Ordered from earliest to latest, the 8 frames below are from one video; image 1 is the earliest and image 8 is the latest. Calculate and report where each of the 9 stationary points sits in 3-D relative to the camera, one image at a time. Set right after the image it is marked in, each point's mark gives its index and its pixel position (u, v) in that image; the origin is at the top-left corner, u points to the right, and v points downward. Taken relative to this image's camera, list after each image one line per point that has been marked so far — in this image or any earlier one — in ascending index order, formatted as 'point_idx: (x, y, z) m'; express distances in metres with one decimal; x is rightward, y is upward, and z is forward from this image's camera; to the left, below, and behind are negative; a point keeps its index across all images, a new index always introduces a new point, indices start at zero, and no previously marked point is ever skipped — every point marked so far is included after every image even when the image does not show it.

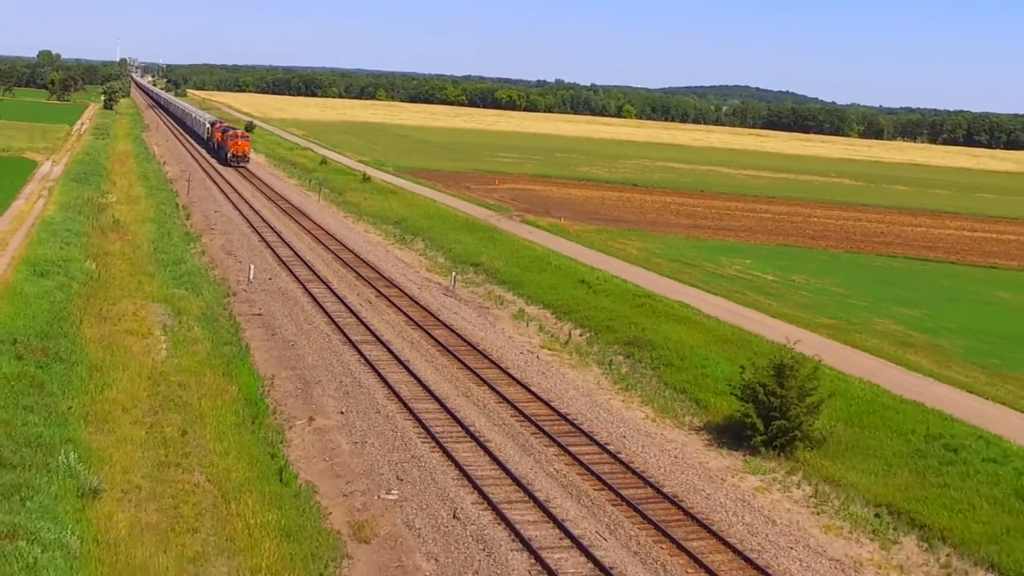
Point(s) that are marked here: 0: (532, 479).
0: (+0.4, -2.4, +15.6) m
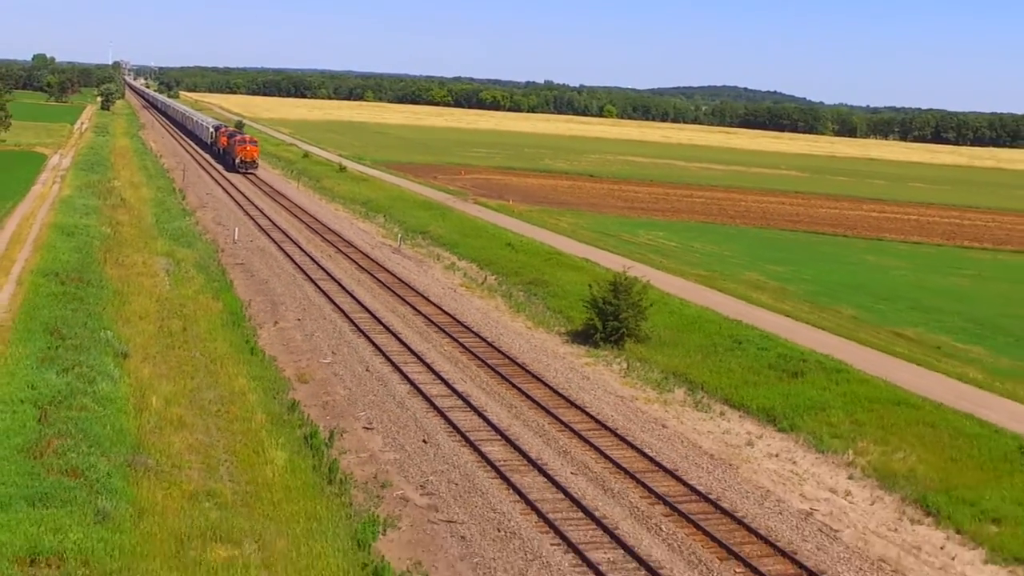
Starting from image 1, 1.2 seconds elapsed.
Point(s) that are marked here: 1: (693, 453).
0: (-1.4, -1.2, +22.5) m
1: (+2.6, -2.3, +17.7) m
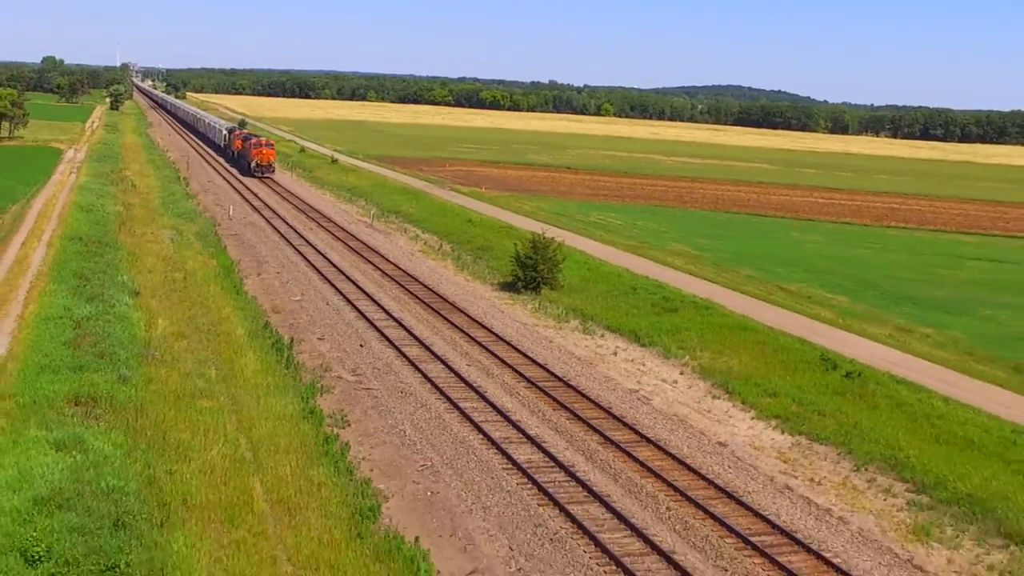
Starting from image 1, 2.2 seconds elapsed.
0: (-2.9, -0.2, +28.4) m
1: (+1.1, -1.3, +23.5) m
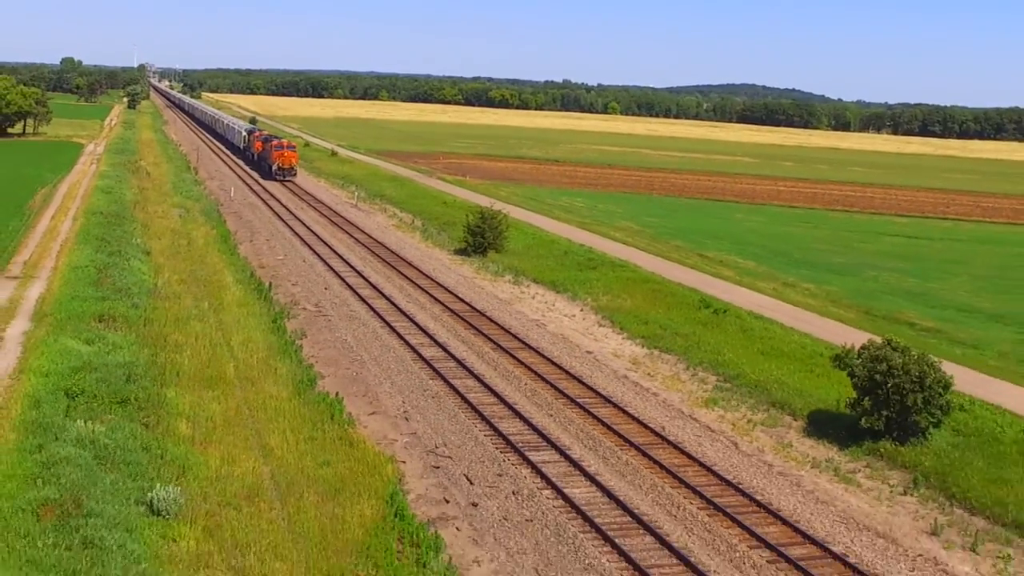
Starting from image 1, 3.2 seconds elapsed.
0: (-4.4, +0.8, +34.2) m
1: (-0.5, -0.3, +29.2) m
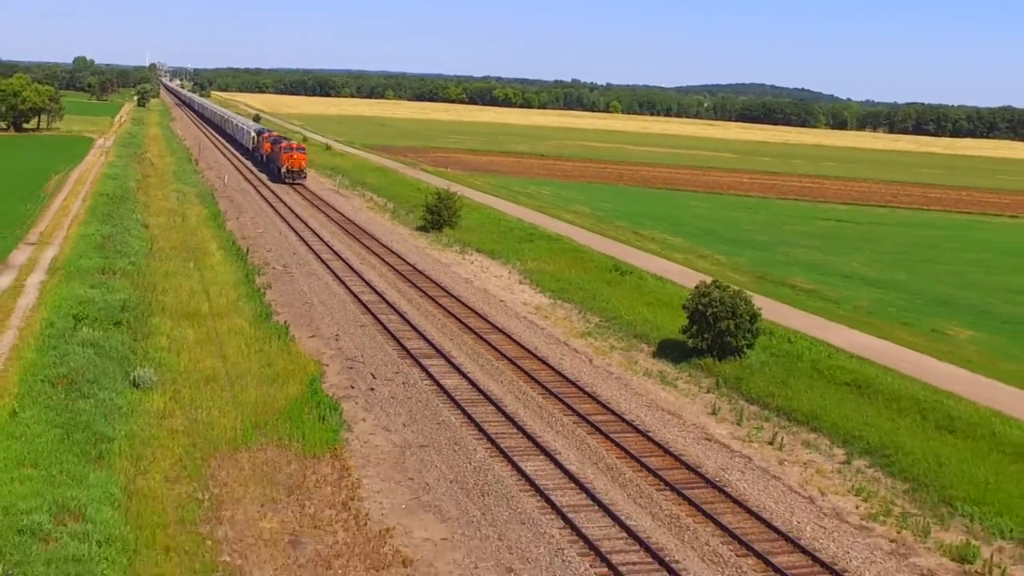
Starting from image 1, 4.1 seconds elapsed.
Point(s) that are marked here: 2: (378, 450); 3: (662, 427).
0: (-6.0, +1.8, +39.6) m
1: (-2.1, +0.7, +34.6) m
2: (-1.8, -2.2, +17.2) m
3: (+2.3, -2.1, +19.0) m
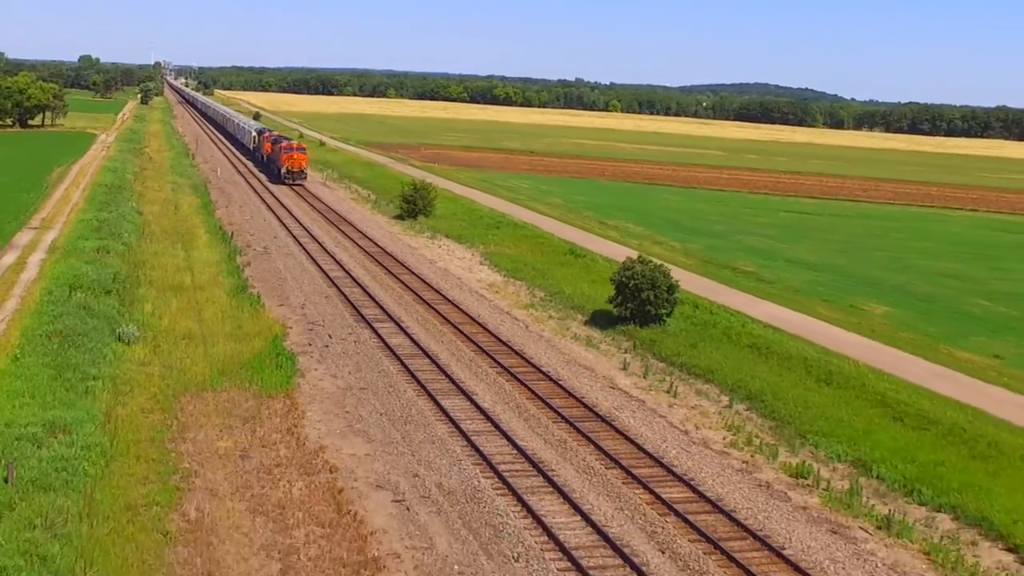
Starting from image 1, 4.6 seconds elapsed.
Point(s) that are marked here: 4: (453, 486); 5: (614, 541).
0: (-7.0, +2.3, +42.6) m
1: (-3.2, +1.2, +37.6) m
2: (-3.0, -1.7, +20.3) m
3: (+1.1, -1.6, +22.1) m
4: (-0.7, -2.4, +15.7) m
5: (+1.1, -2.8, +14.0) m
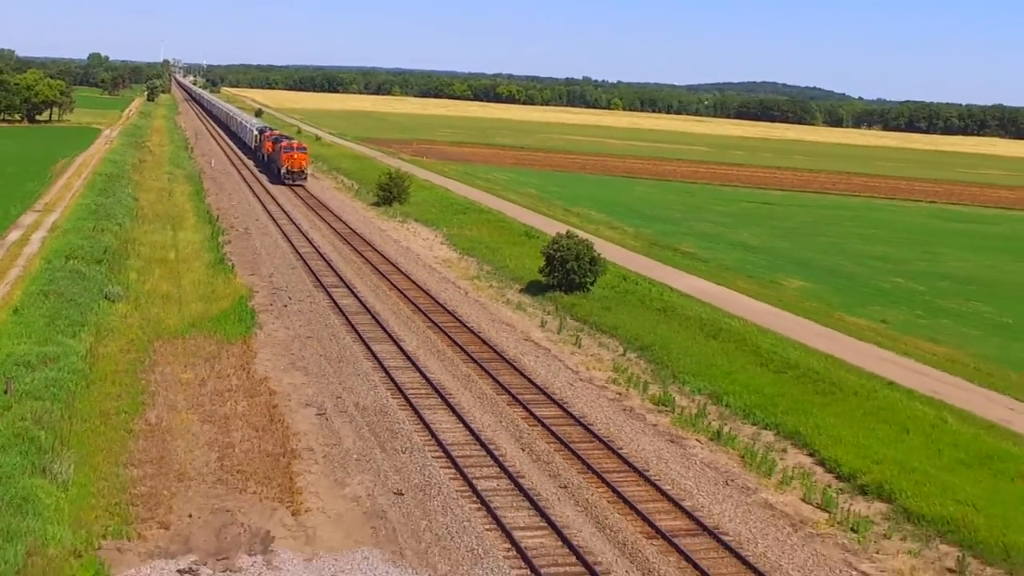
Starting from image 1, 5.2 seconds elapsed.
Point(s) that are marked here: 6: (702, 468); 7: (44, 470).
0: (-8.3, +3.0, +46.4) m
1: (-4.5, +1.9, +41.4) m
2: (-4.4, -1.0, +24.0) m
3: (-0.4, -0.9, +25.8) m
4: (-2.2, -1.8, +19.4) m
5: (-0.4, -2.1, +17.7) m
6: (+2.6, -2.5, +17.6) m
7: (-5.5, -2.1, +14.9) m
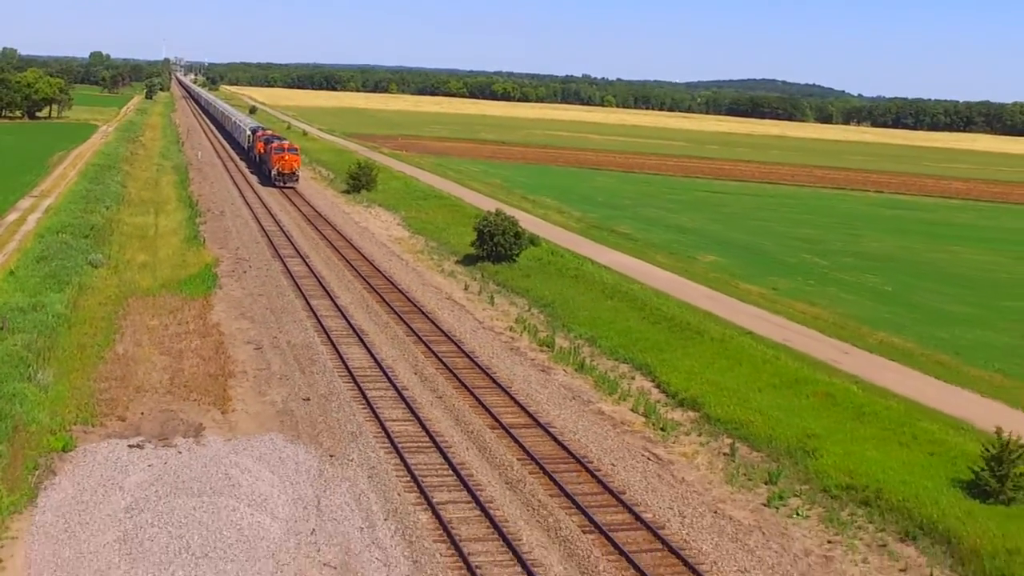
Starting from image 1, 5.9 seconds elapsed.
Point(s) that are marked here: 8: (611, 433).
0: (-10.0, +3.8, +50.8) m
1: (-6.2, +2.7, +45.8) m
2: (-6.3, -0.2, +28.4) m
3: (-2.2, -0.1, +30.2) m
4: (-4.1, -1.0, +23.8) m
5: (-2.2, -1.4, +22.1) m
6: (+0.8, -1.7, +22.0) m
7: (-7.3, -1.4, +19.3) m
8: (+1.5, -2.2, +19.4) m
